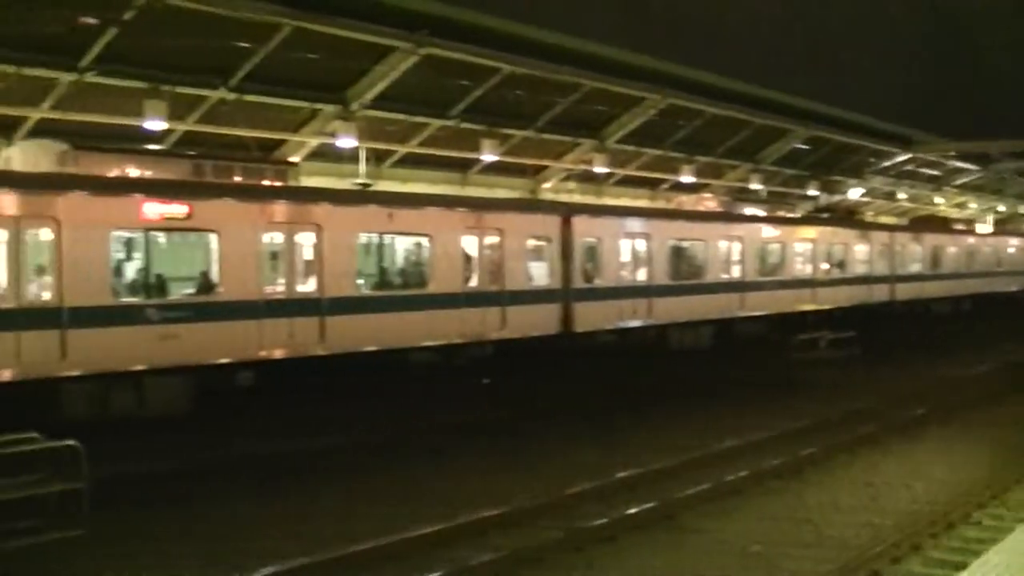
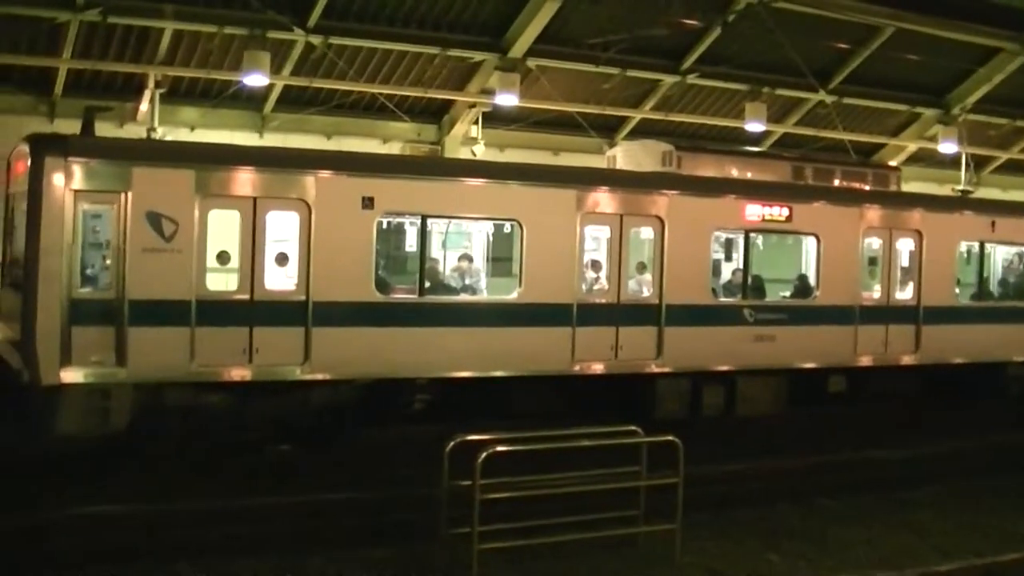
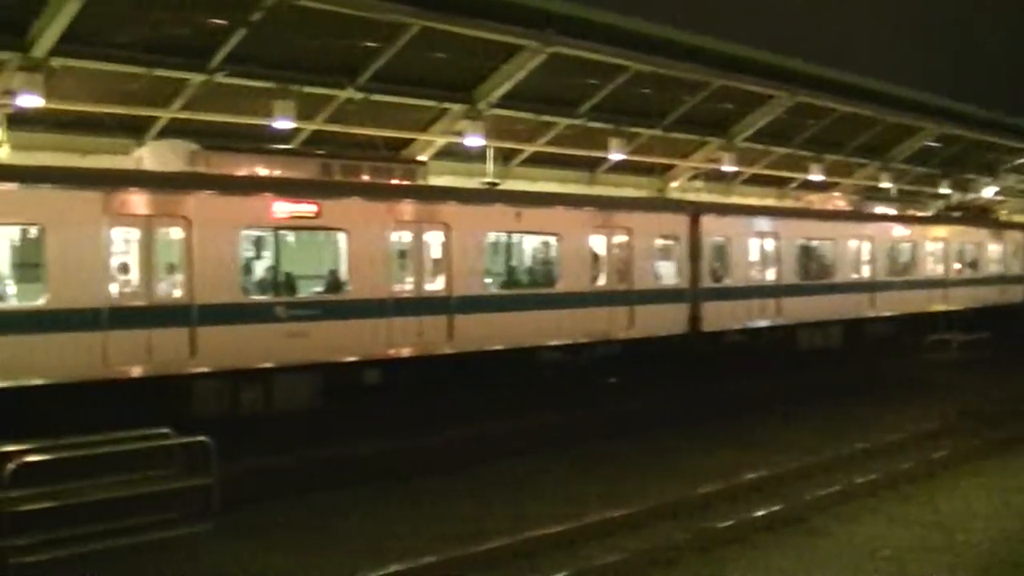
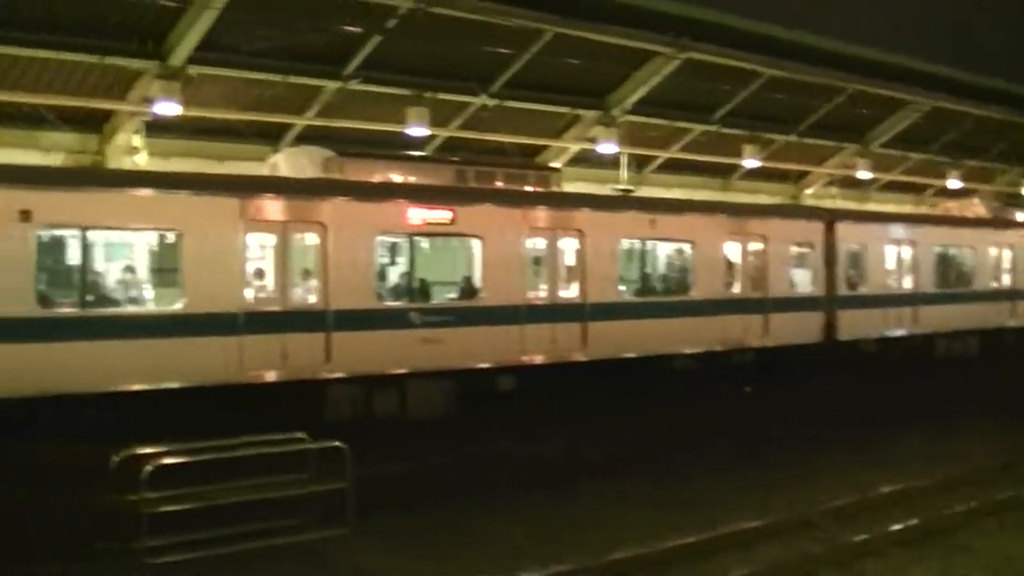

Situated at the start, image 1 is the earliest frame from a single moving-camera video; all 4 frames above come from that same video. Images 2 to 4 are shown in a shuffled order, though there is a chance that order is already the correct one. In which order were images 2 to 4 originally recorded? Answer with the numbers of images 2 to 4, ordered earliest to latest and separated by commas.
3, 4, 2
